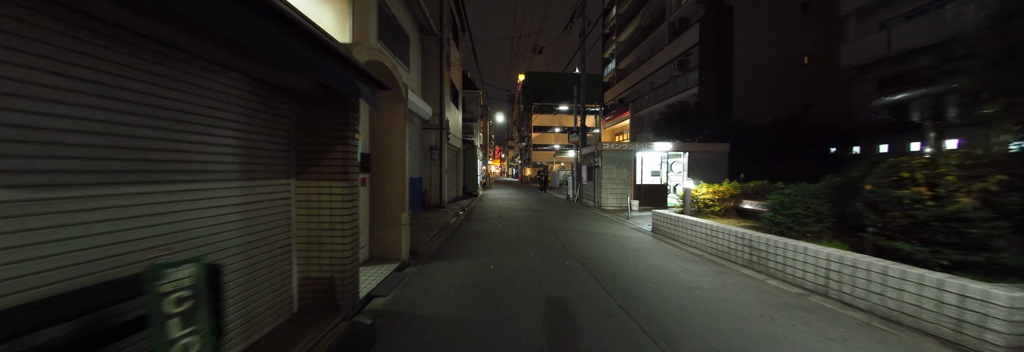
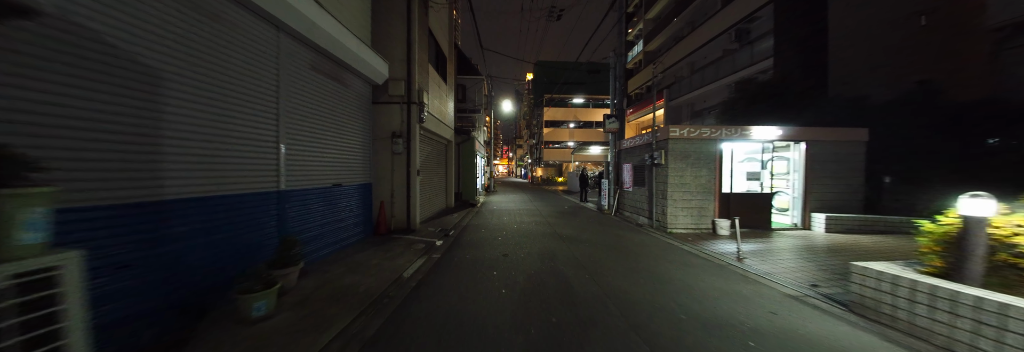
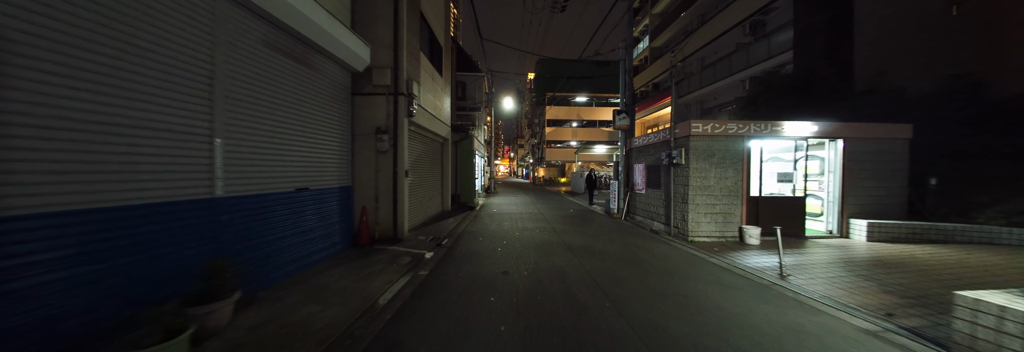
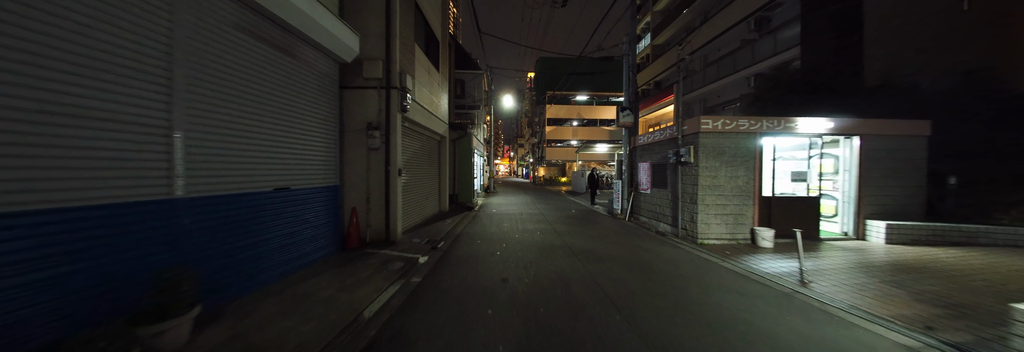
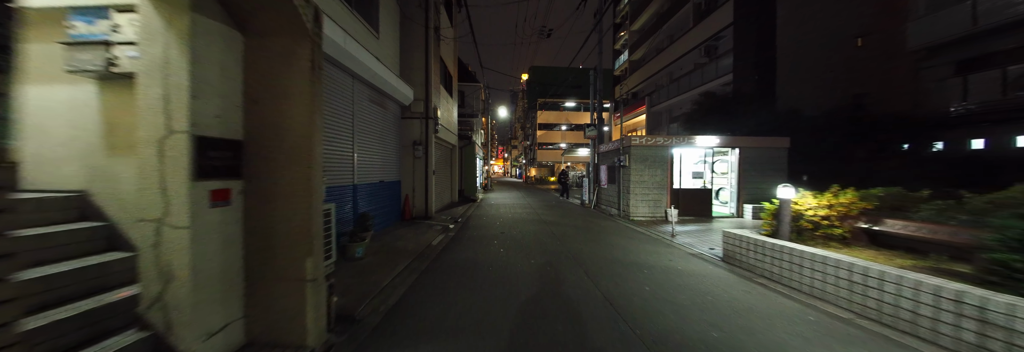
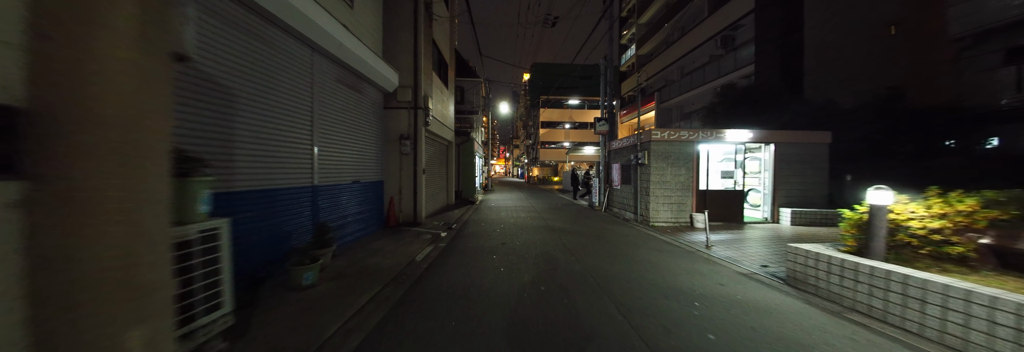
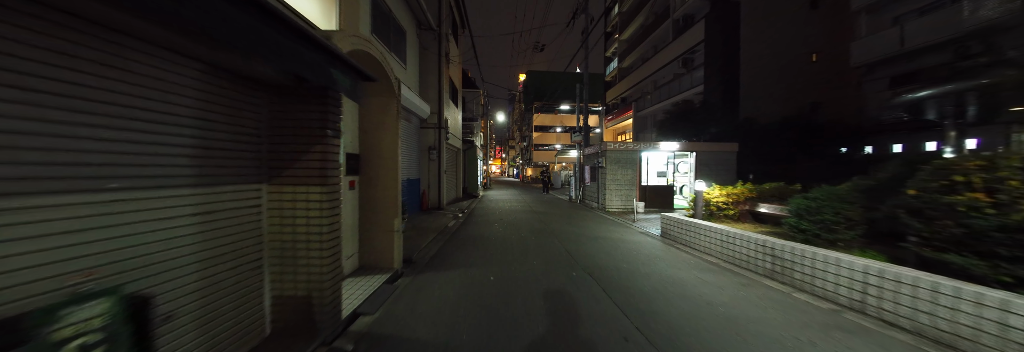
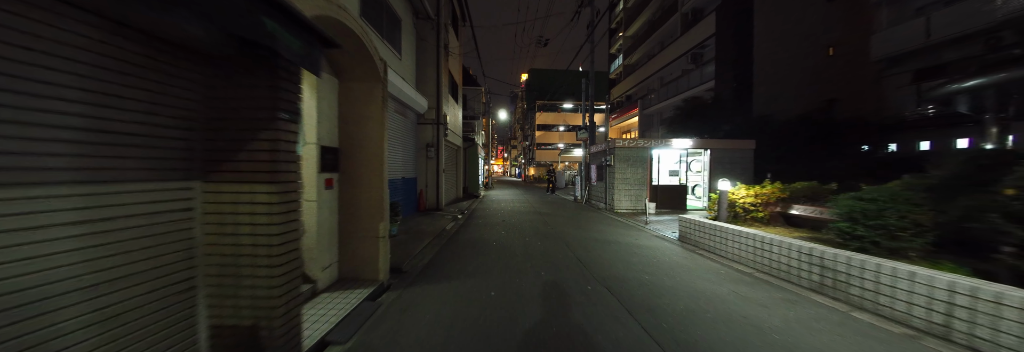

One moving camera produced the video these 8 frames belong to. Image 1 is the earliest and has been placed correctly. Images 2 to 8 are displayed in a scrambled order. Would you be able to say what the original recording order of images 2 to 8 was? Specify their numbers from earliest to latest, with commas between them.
7, 8, 5, 6, 2, 3, 4
